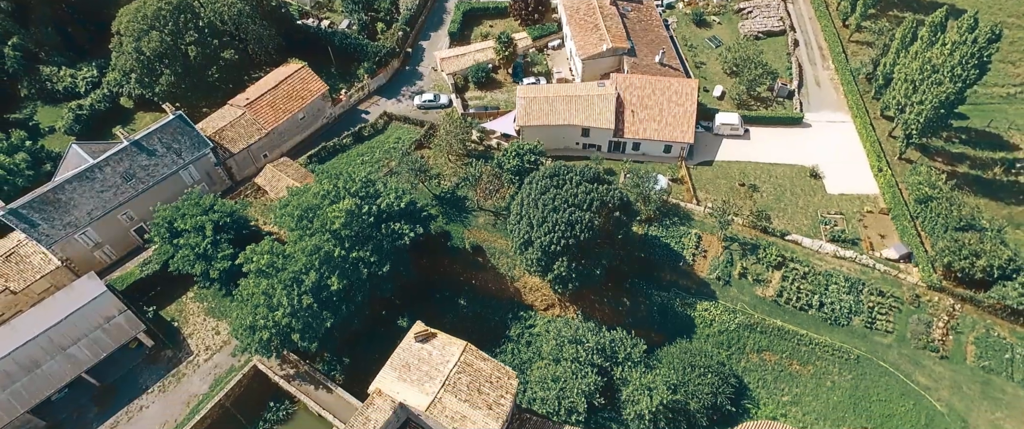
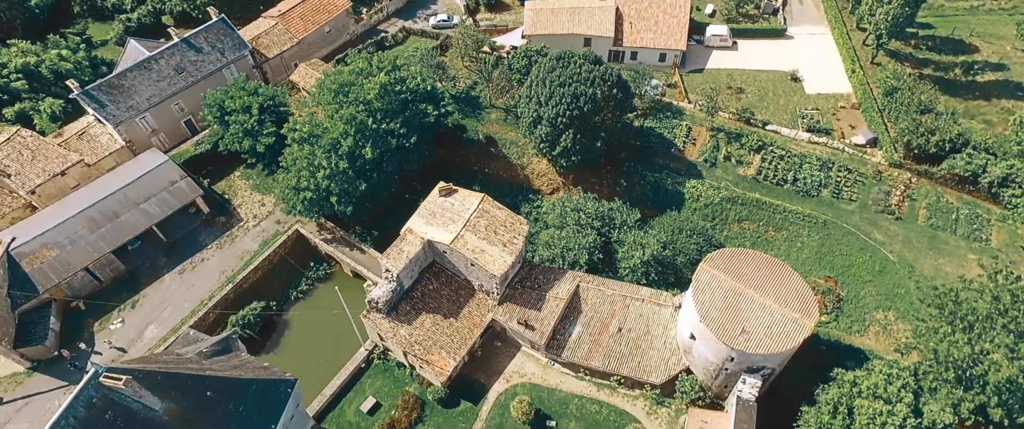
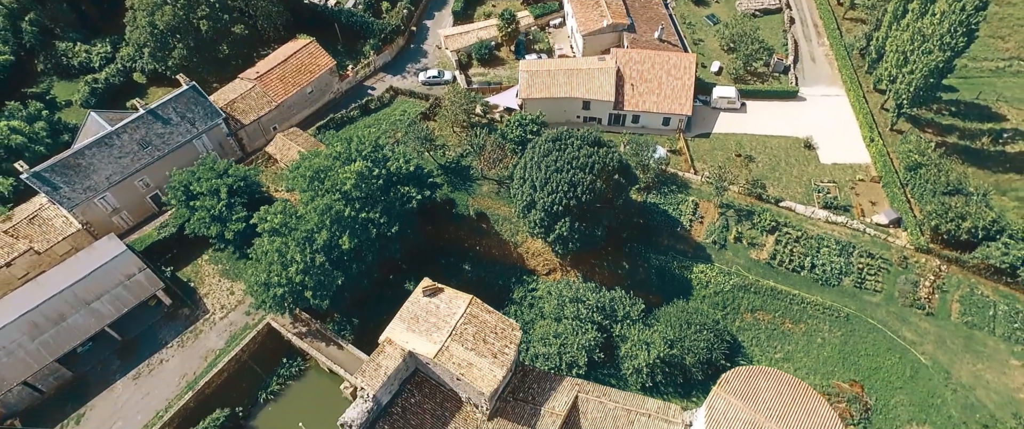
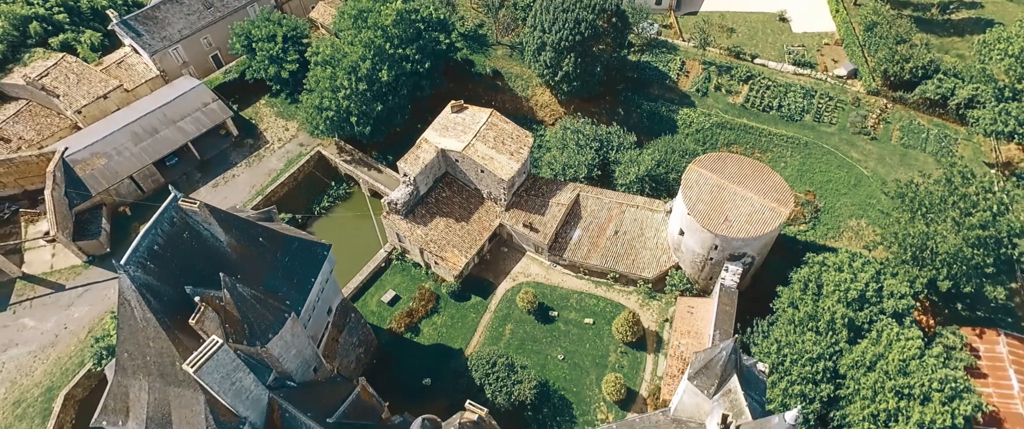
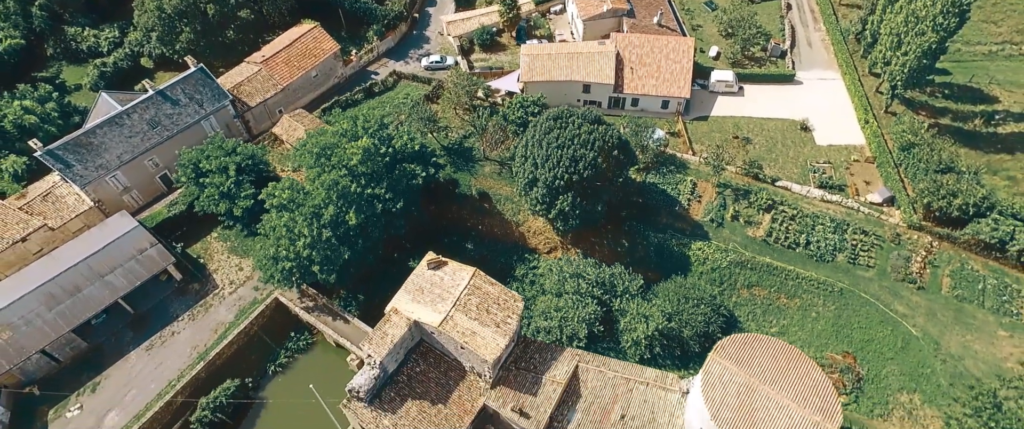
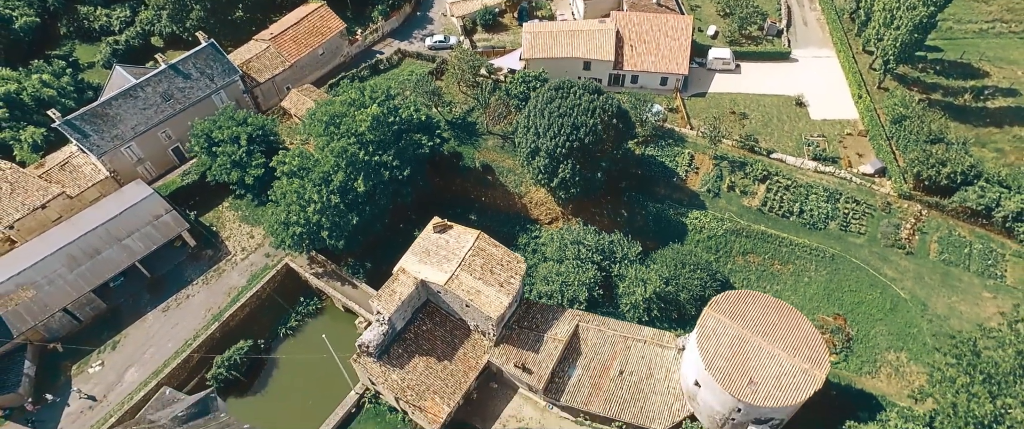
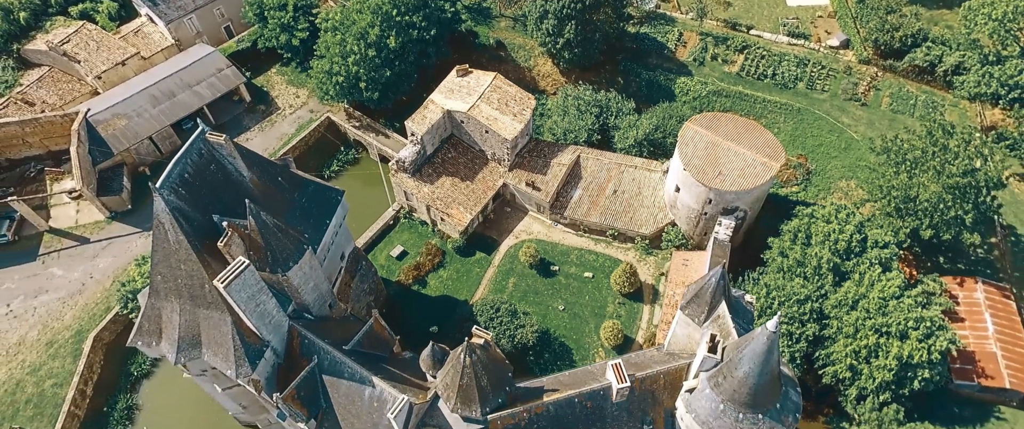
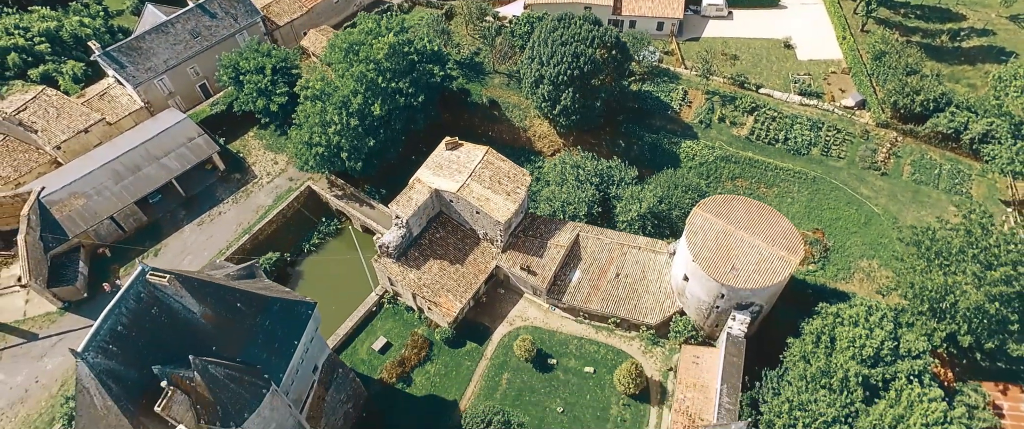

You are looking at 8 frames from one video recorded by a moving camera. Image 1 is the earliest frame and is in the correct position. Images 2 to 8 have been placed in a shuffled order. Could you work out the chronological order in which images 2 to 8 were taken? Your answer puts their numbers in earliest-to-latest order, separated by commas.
3, 5, 6, 2, 8, 4, 7
